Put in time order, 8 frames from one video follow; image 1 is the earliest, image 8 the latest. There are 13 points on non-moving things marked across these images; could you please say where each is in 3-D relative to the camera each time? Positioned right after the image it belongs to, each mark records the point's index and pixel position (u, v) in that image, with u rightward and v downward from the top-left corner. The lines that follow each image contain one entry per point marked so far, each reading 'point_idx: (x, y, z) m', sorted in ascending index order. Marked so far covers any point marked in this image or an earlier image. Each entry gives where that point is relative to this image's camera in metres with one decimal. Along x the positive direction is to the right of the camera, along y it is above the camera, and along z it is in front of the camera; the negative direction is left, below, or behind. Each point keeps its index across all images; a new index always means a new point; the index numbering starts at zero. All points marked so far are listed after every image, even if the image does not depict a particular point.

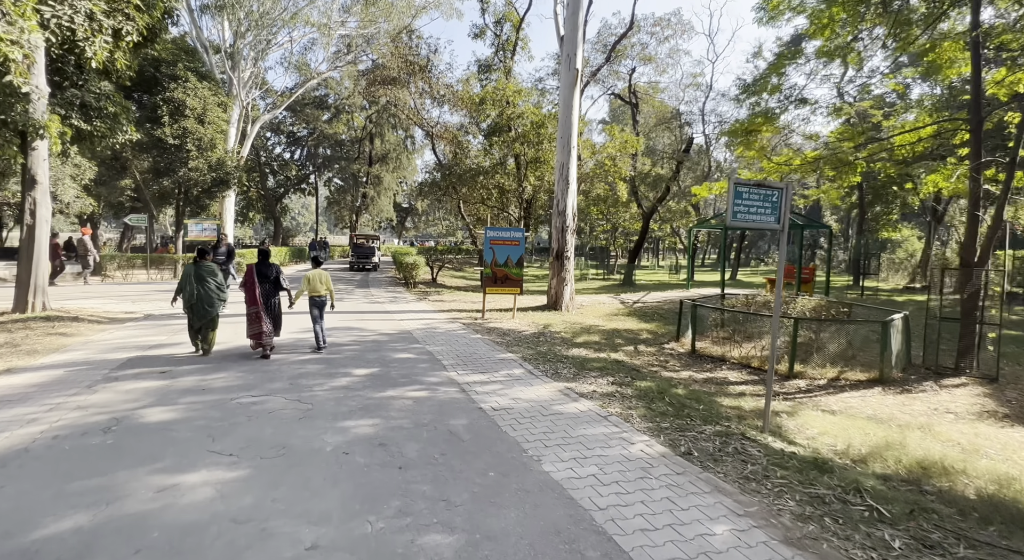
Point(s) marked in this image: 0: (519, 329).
0: (+0.1, -1.0, +11.4) m
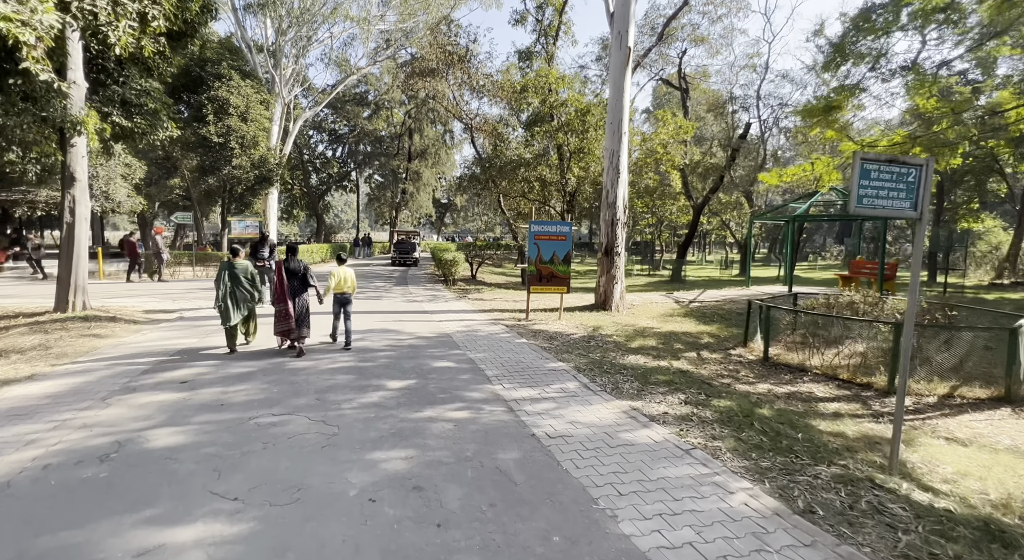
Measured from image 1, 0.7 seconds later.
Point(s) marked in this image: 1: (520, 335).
0: (+1.0, -1.0, +10.5) m
1: (+0.1, -1.0, +9.8) m
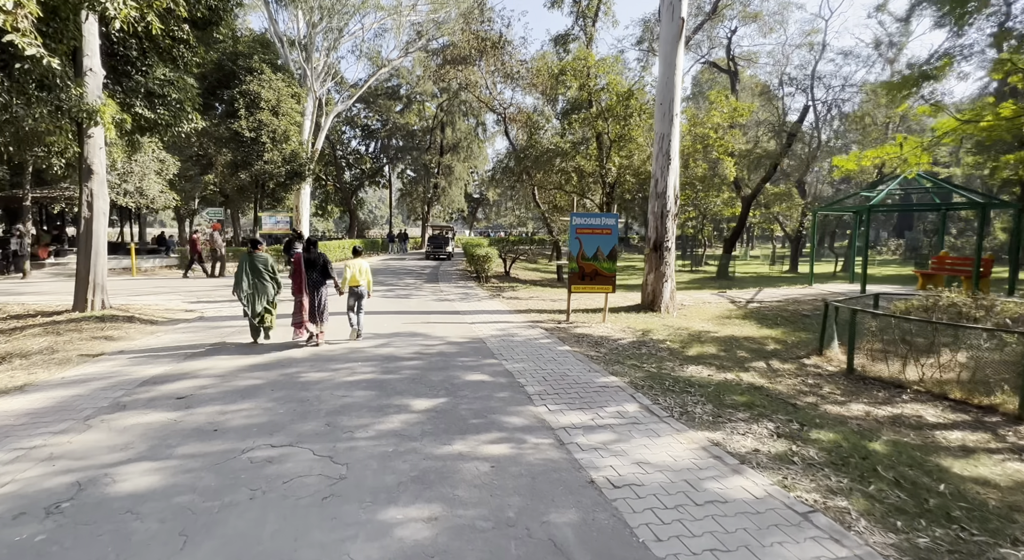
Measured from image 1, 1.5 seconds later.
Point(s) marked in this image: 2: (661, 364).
0: (+1.7, -1.0, +9.4) m
1: (+0.8, -0.9, +8.8) m
2: (+2.0, -1.1, +7.6) m
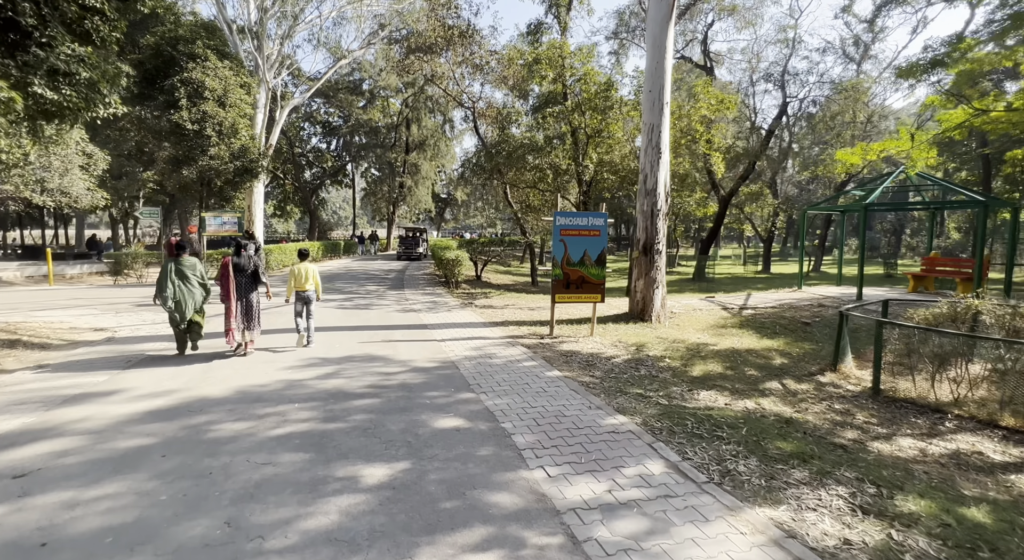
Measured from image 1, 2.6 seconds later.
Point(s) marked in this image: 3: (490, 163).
0: (+1.3, -1.1, +8.2) m
1: (+0.5, -1.1, +7.5) m
2: (+1.7, -1.3, +6.4) m
3: (-0.7, +3.9, +19.1) m
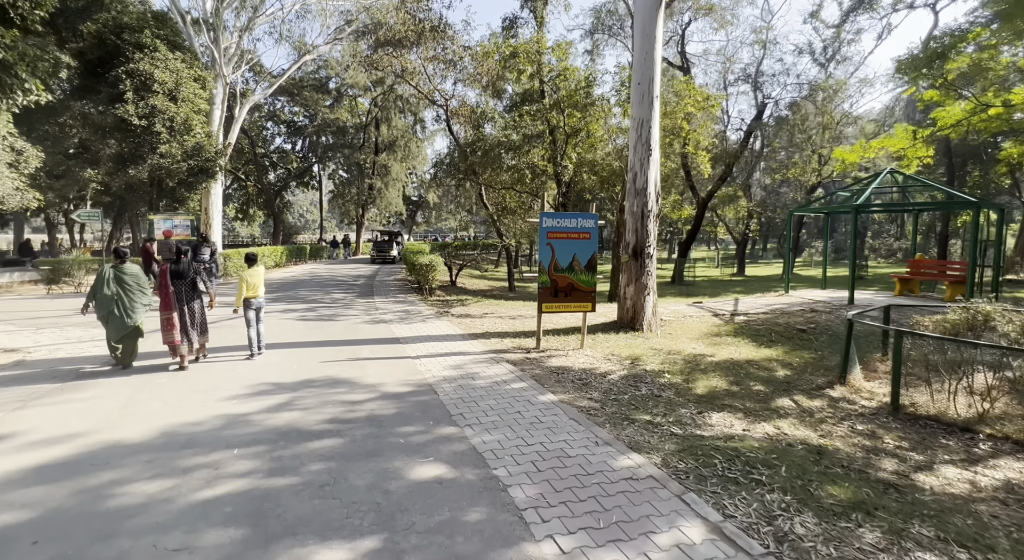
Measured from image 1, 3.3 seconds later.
0: (+1.1, -1.2, +7.4) m
1: (+0.3, -1.2, +6.6) m
2: (+1.6, -1.3, +5.6) m
3: (-1.5, +3.7, +18.2) m
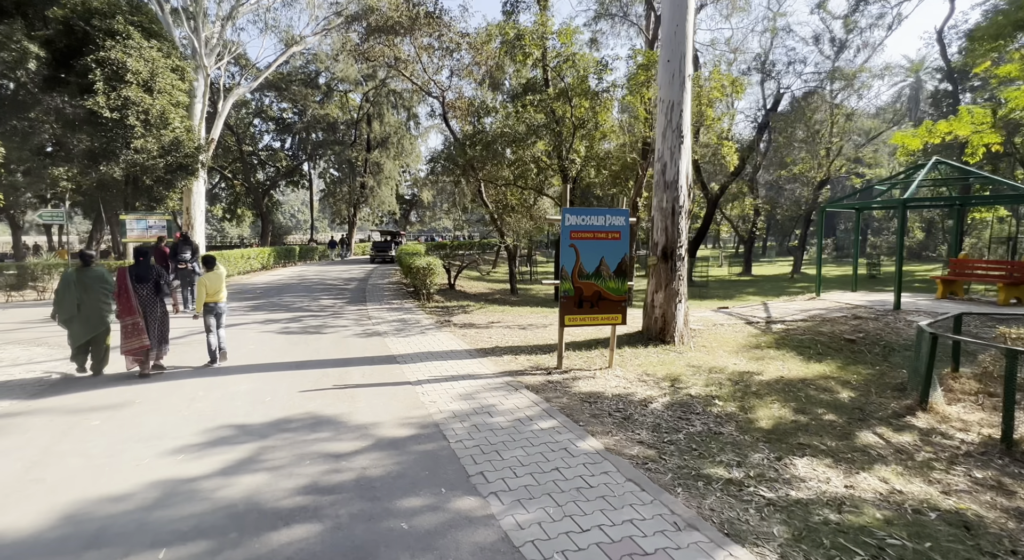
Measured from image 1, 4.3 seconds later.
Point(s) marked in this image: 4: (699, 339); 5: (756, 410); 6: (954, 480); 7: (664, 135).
0: (+1.4, -1.3, +6.1) m
1: (+0.5, -1.3, +5.4) m
2: (+1.9, -1.4, +4.4) m
3: (-1.5, +3.6, +16.9) m
4: (+3.0, -1.0, +9.3) m
5: (+2.6, -1.4, +6.1) m
6: (+3.5, -1.6, +4.4) m
7: (+2.3, +2.2, +8.7) m
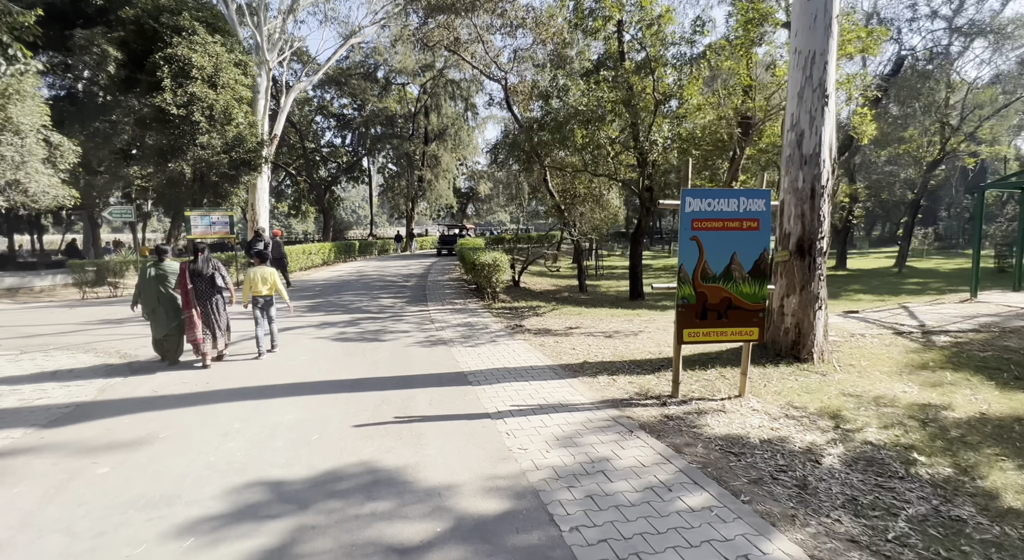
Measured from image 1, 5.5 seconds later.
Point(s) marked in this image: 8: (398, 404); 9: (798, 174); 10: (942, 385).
0: (+2.3, -1.3, +4.4) m
1: (+1.4, -1.3, +3.7) m
2: (+2.6, -1.5, +2.6) m
3: (+0.5, +3.7, +15.4) m
4: (+4.2, -1.0, +7.3) m
5: (+3.5, -1.4, +4.2) m
6: (+4.2, -1.7, +2.5) m
7: (+3.5, +2.2, +6.8) m
8: (-1.2, -1.1, +5.6) m
9: (+3.4, +1.3, +7.0) m
10: (+4.7, -1.2, +6.3) m
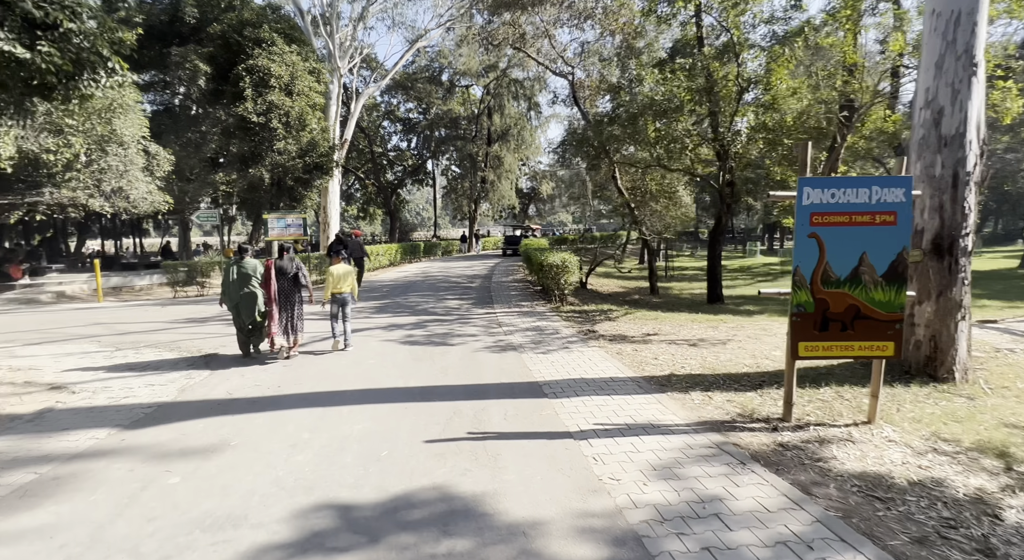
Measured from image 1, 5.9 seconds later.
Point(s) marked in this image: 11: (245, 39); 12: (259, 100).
0: (+2.9, -1.4, +3.5) m
1: (+1.9, -1.4, +2.9) m
2: (+3.0, -1.5, +1.6) m
3: (+2.3, +3.7, +14.6) m
4: (+5.1, -1.0, +6.2) m
5: (+4.0, -1.5, +3.2) m
6: (+4.6, -1.7, +1.3) m
7: (+4.3, +2.1, +5.8) m
8: (-0.4, -1.2, +5.0) m
9: (+4.3, +1.3, +5.9) m
10: (+5.5, -1.2, +5.1) m
11: (-8.5, +7.6, +17.1) m
12: (-7.8, +5.6, +16.8) m
